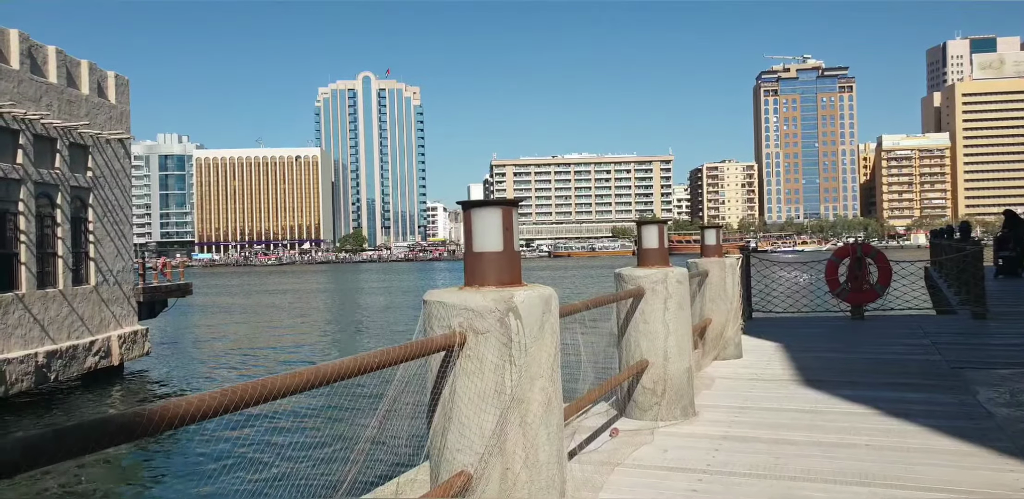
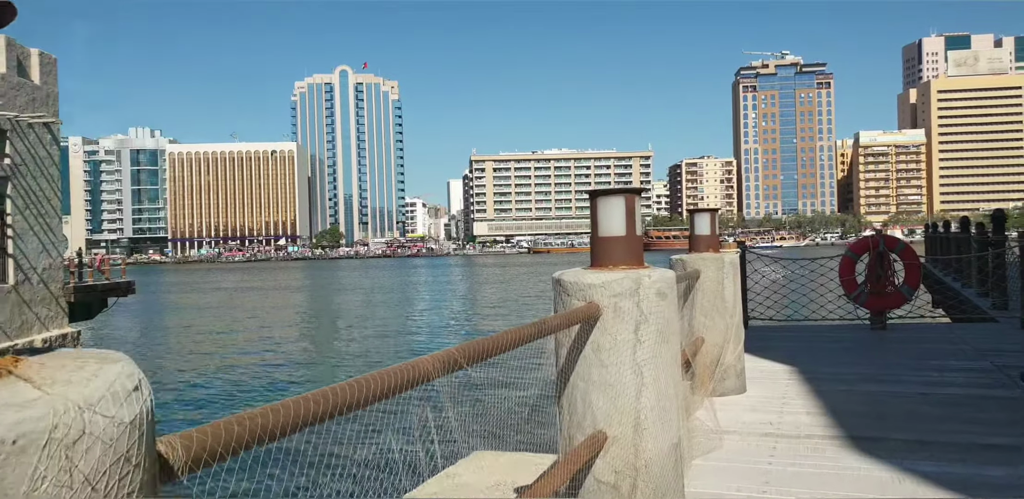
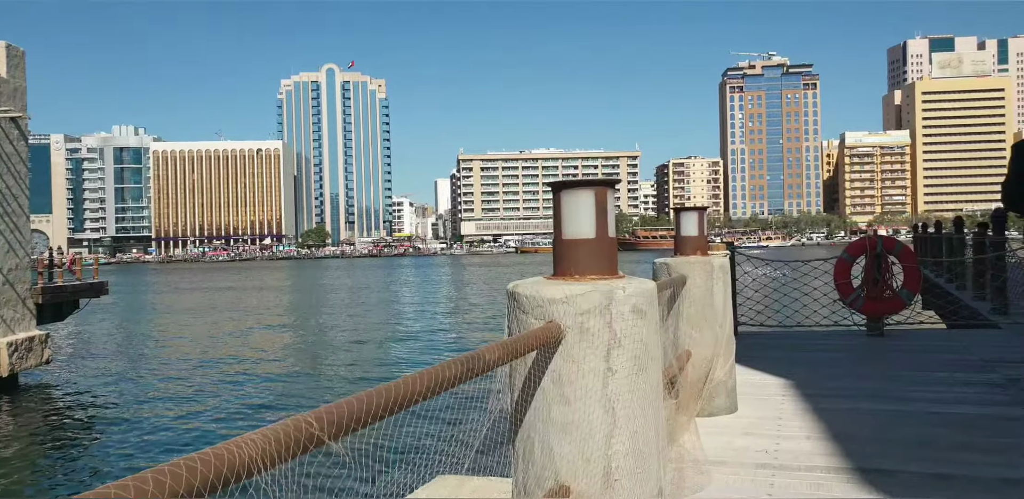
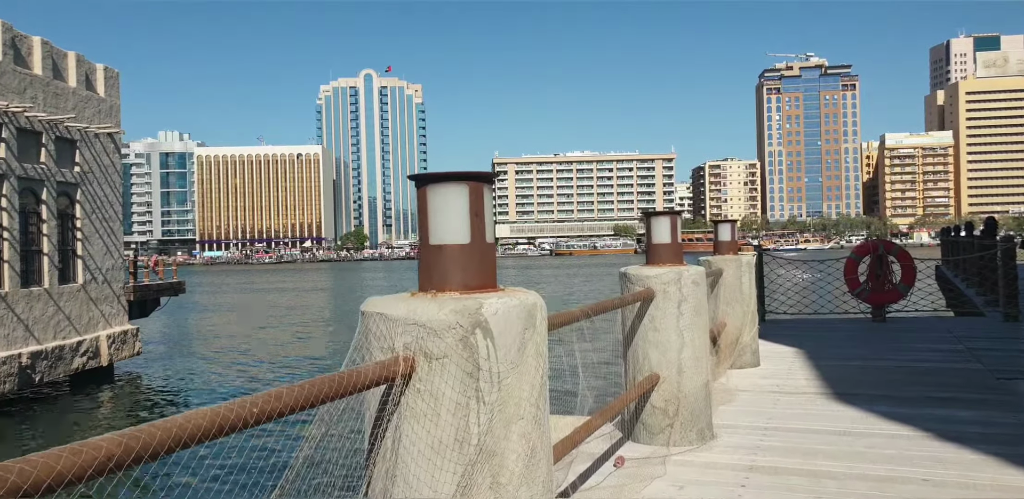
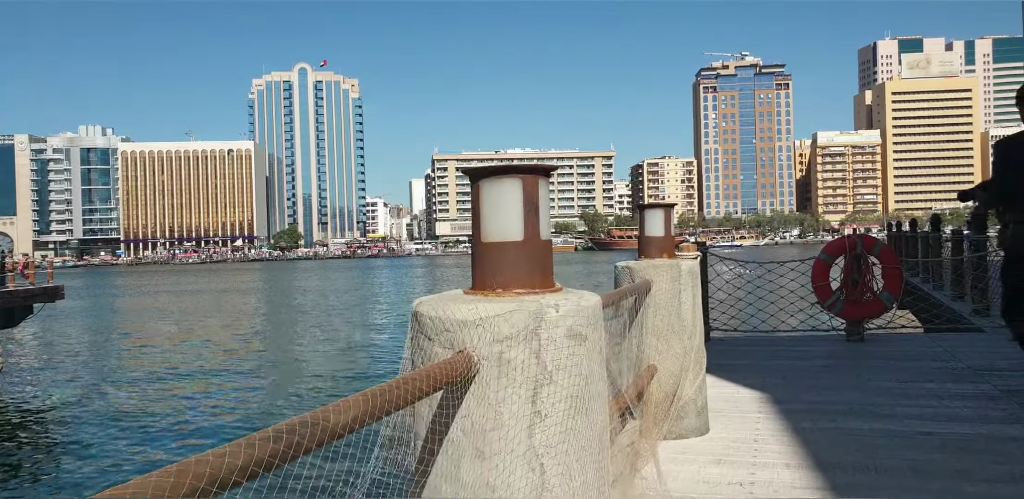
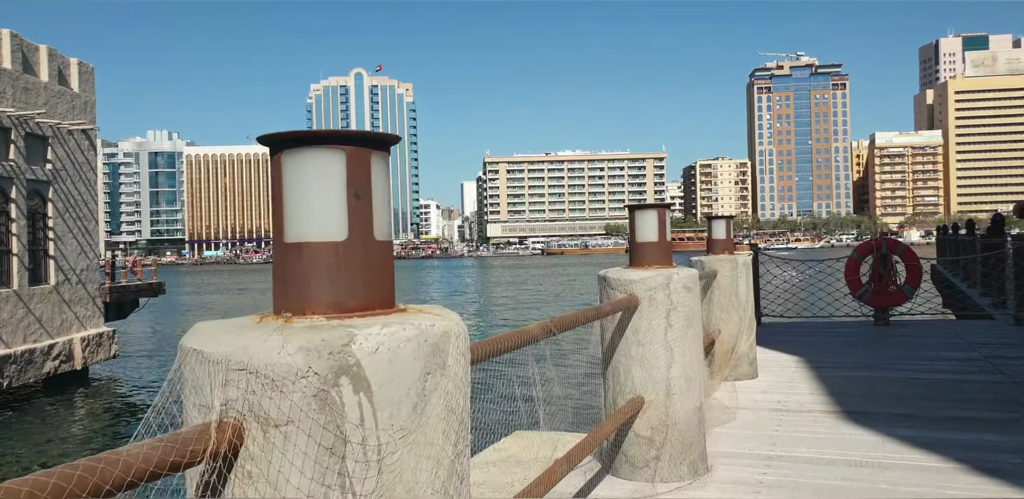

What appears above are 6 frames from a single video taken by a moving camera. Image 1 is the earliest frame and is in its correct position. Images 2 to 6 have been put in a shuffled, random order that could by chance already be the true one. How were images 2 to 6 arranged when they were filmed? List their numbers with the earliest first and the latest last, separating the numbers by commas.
4, 6, 2, 3, 5
